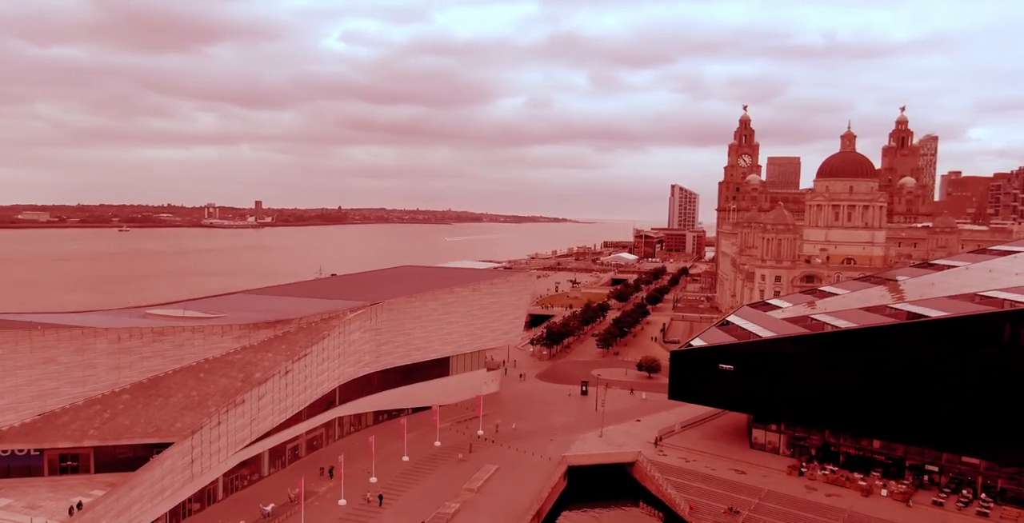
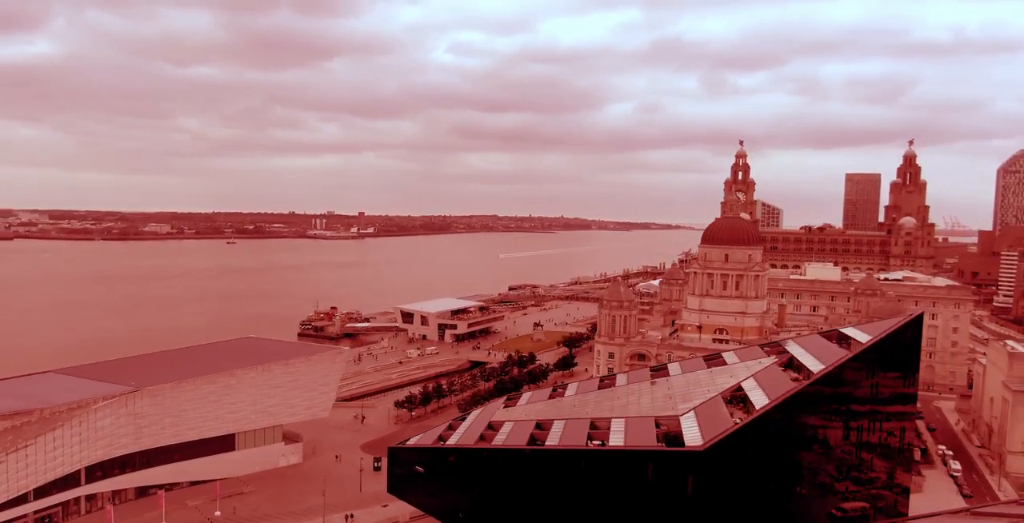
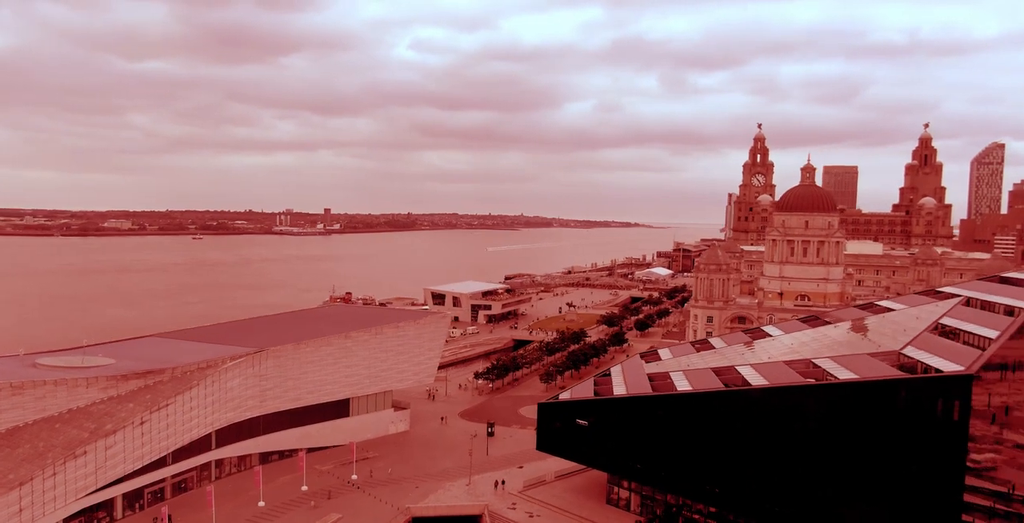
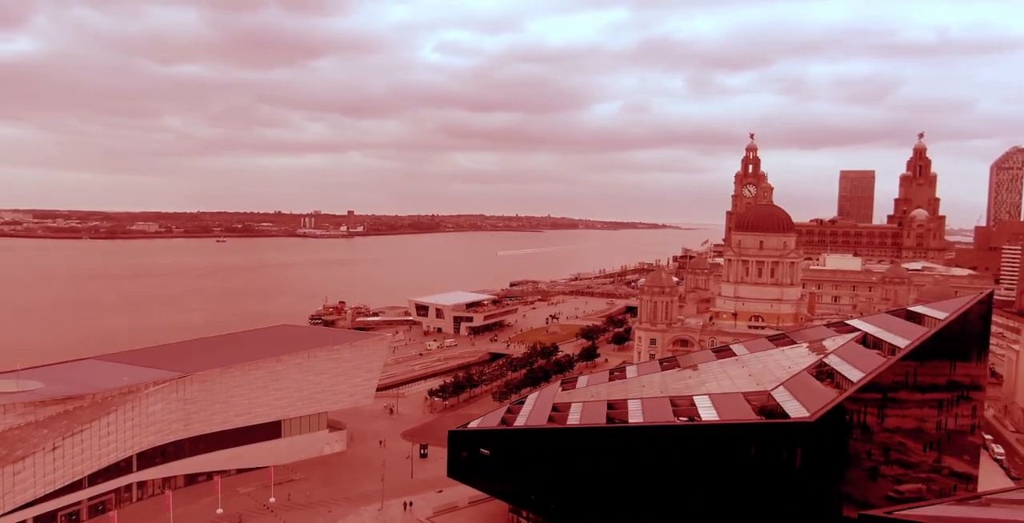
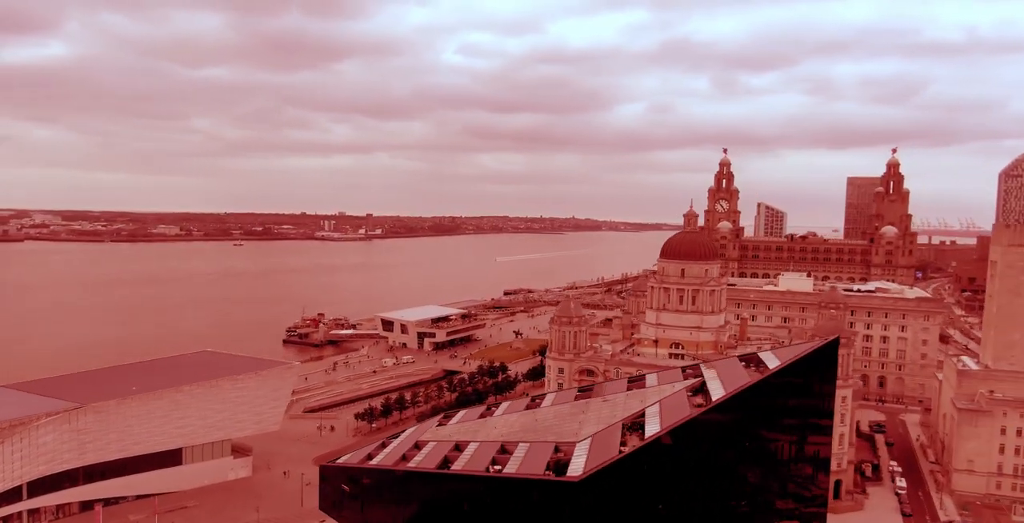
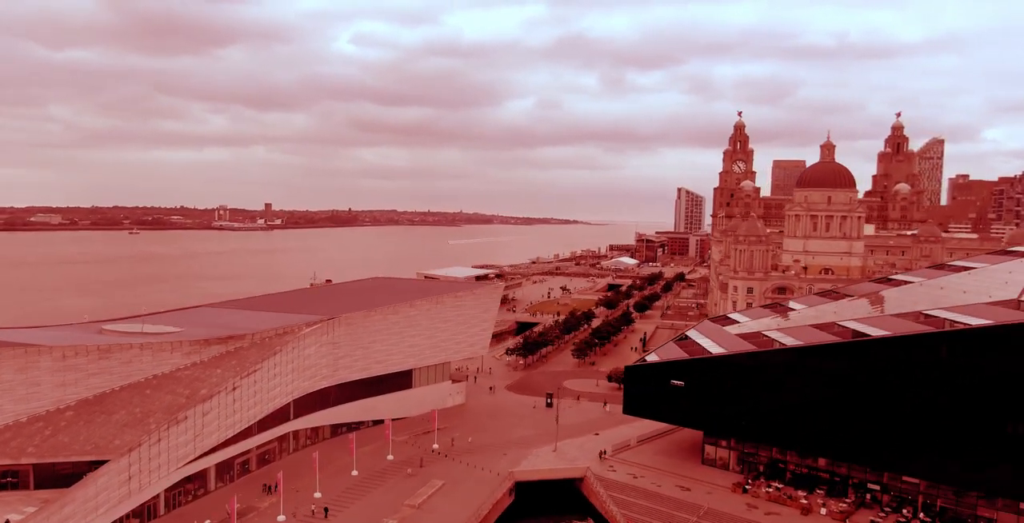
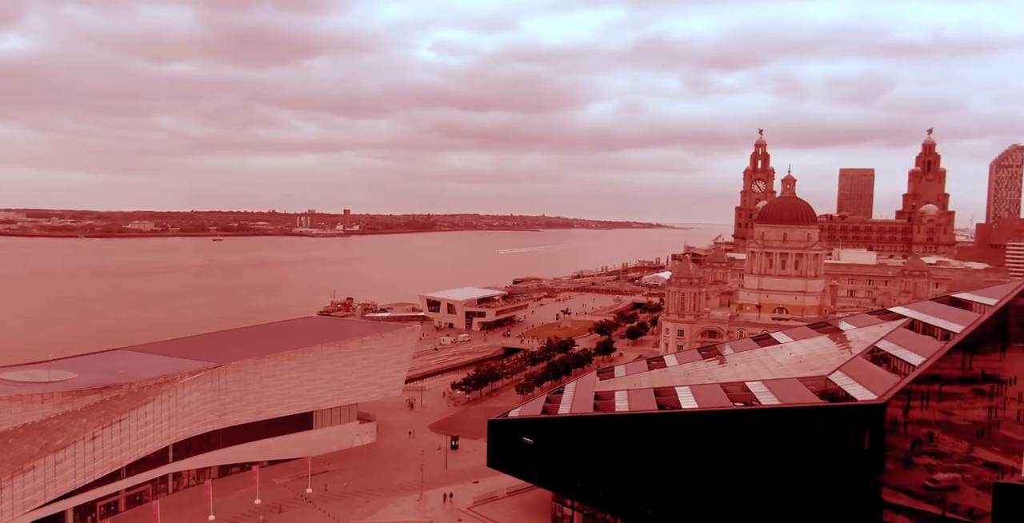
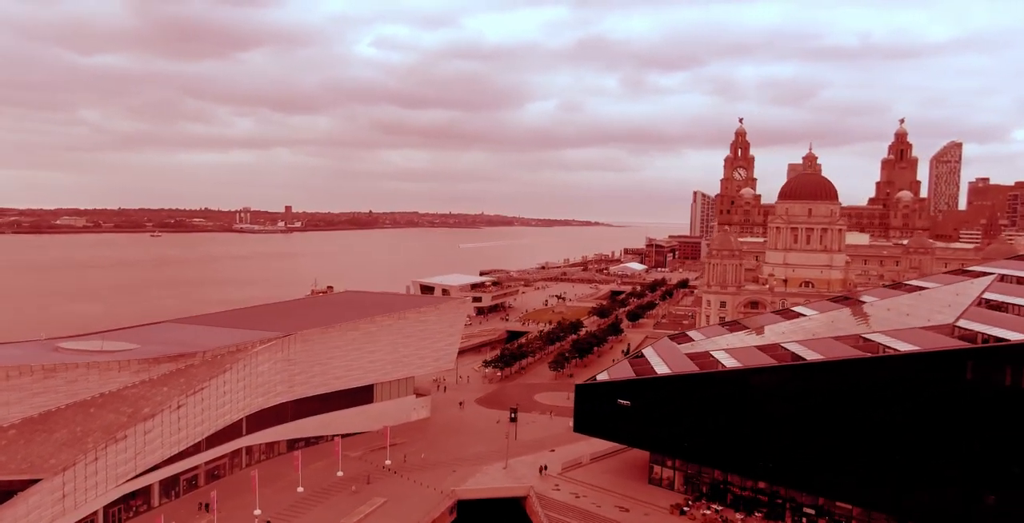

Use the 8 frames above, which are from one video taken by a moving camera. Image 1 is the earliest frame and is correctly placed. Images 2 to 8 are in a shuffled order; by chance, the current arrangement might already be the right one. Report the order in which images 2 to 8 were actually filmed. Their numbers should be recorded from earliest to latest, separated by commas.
6, 8, 3, 7, 4, 2, 5
